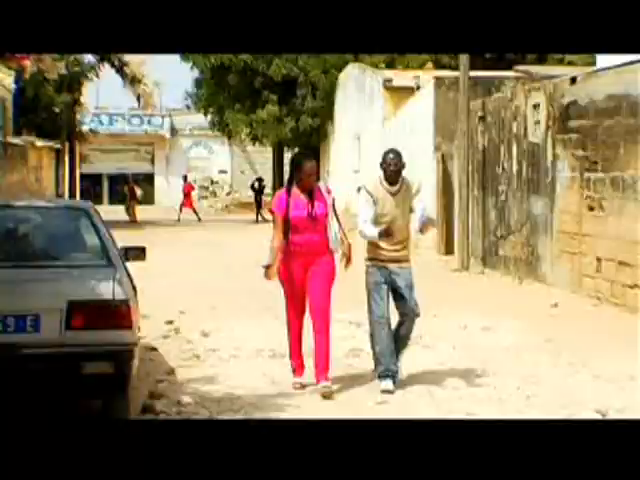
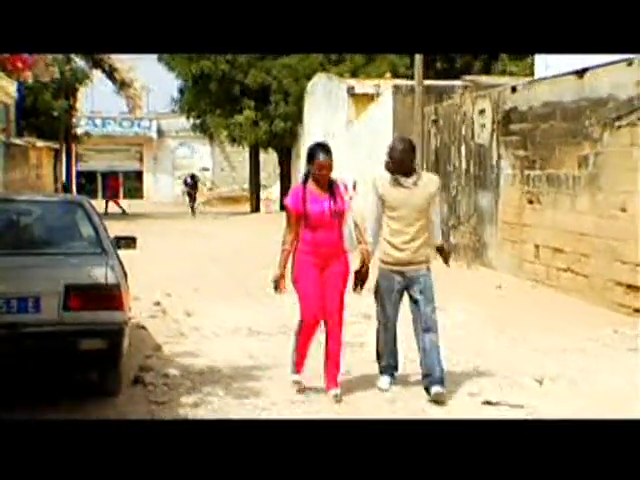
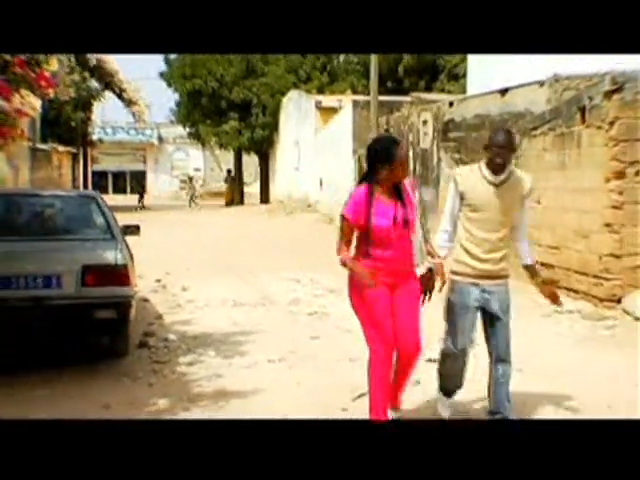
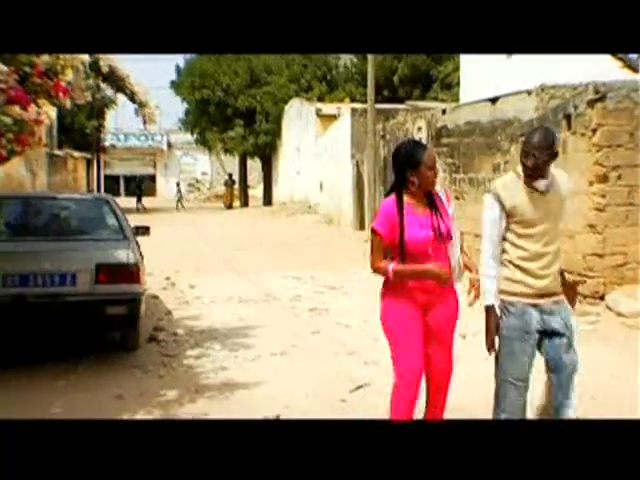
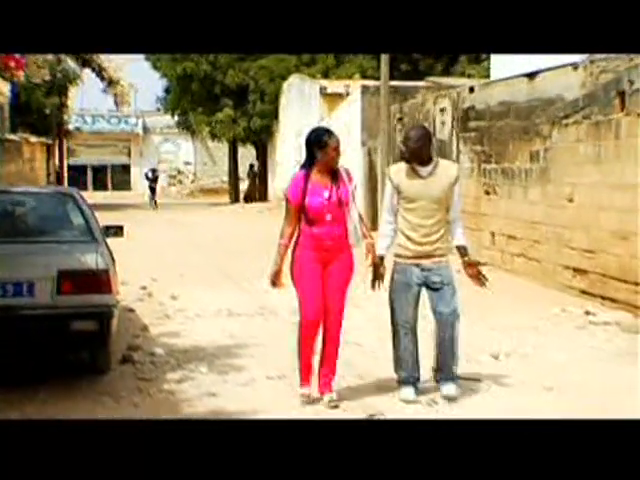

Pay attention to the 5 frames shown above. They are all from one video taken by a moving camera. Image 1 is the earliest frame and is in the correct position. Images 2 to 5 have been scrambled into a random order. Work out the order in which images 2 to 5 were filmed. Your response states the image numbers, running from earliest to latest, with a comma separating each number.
2, 5, 3, 4
